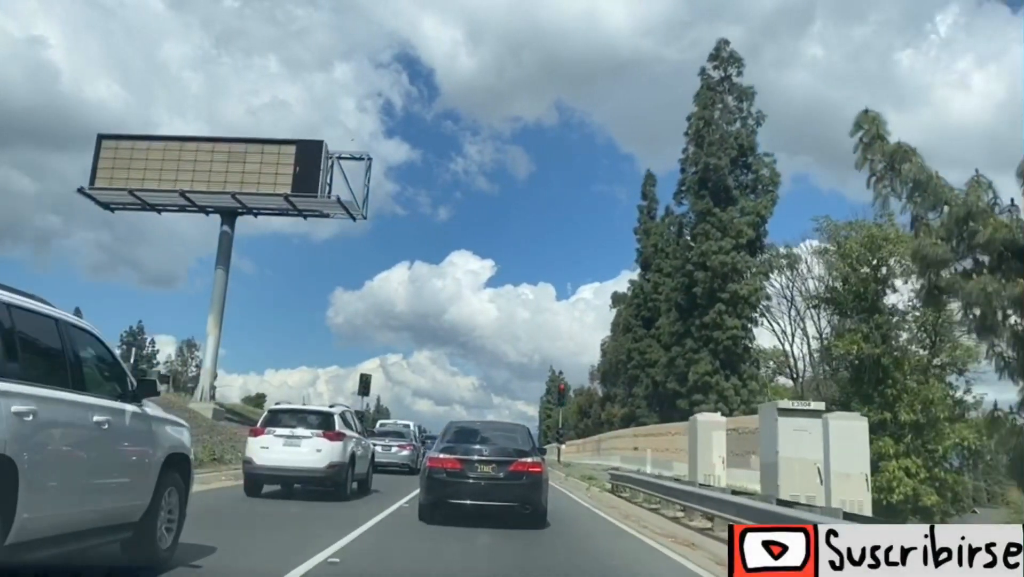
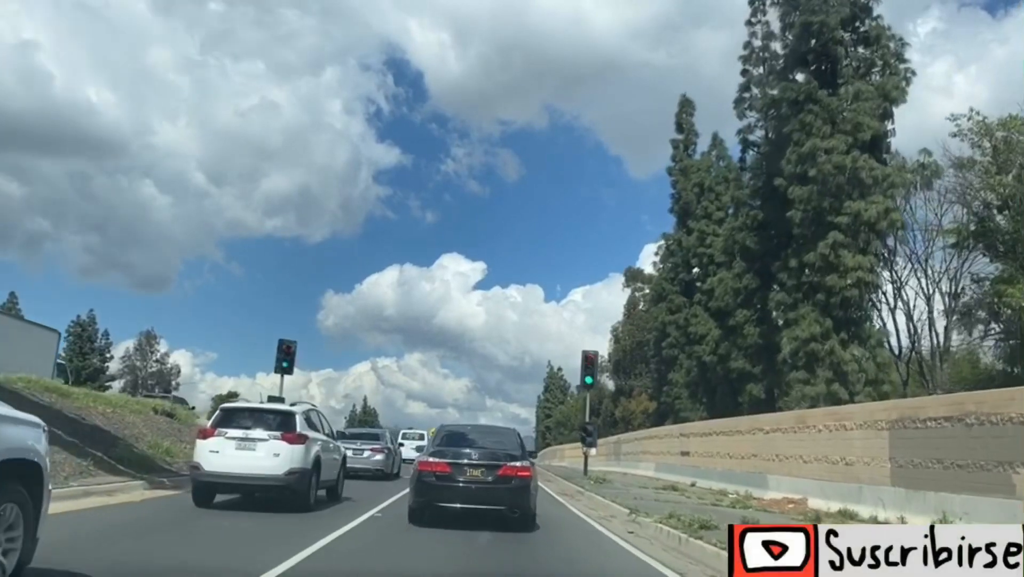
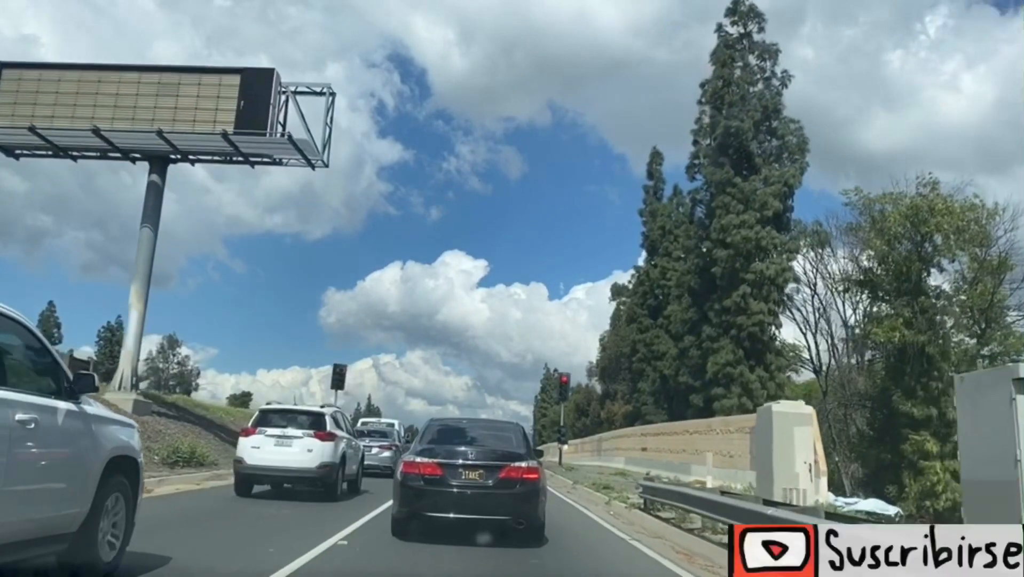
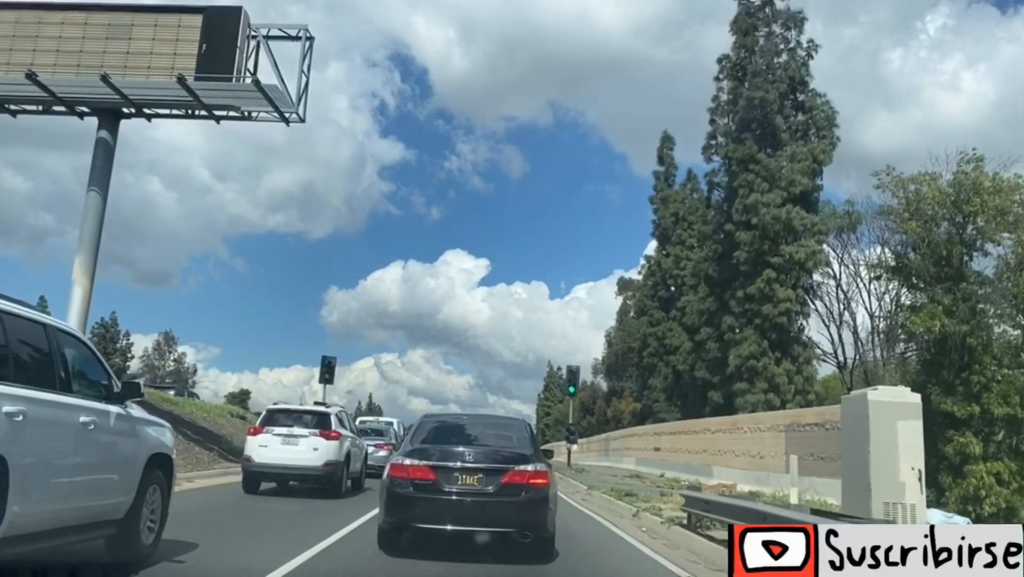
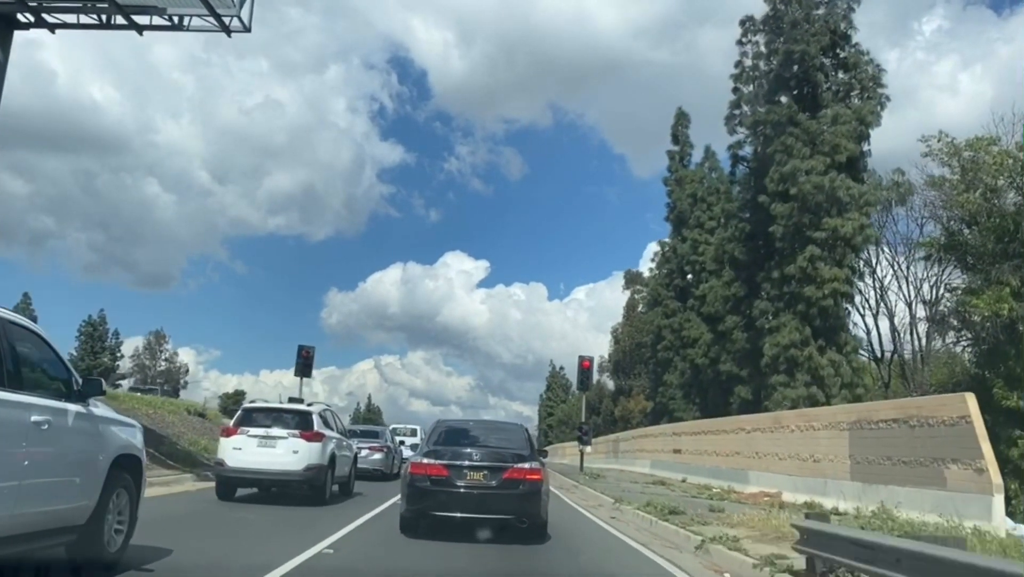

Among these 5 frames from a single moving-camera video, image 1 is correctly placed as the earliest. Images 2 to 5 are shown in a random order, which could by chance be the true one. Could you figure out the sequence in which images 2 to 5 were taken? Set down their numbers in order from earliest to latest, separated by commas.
3, 4, 5, 2
